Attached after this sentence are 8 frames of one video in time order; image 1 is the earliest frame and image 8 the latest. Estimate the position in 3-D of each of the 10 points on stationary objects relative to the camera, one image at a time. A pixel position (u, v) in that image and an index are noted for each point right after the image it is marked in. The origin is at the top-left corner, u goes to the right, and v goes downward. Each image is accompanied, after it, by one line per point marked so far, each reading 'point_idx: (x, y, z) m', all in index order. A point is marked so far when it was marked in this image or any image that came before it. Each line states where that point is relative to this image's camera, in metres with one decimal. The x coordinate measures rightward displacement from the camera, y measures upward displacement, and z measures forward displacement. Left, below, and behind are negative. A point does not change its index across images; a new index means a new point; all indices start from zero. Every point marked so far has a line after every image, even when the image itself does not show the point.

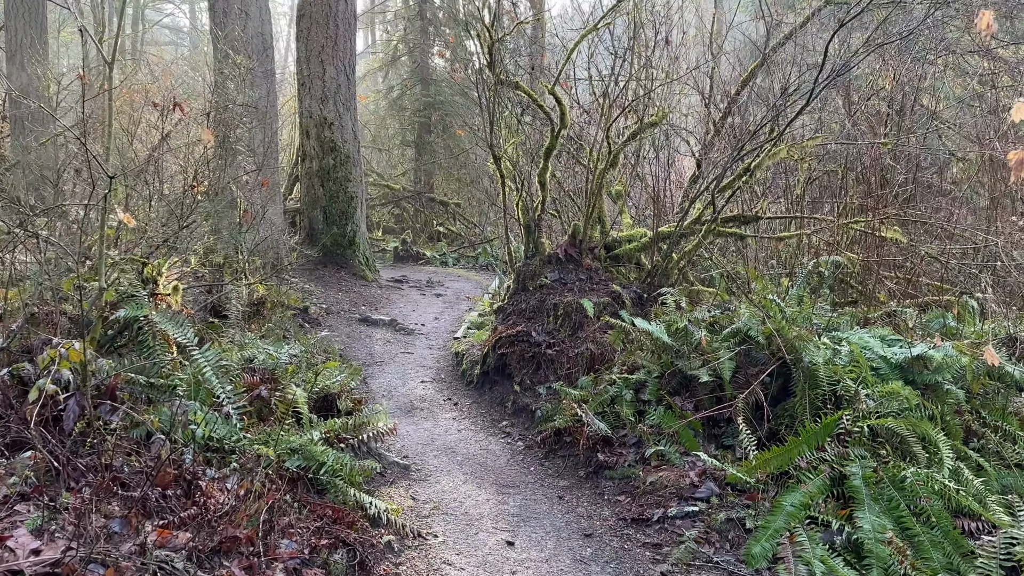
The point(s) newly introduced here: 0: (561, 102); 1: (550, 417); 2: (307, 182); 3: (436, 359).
0: (+0.5, +2.0, +7.7) m
1: (+0.3, -1.1, +6.4) m
2: (-4.0, +2.1, +14.2) m
3: (-1.0, -0.9, +9.4) m
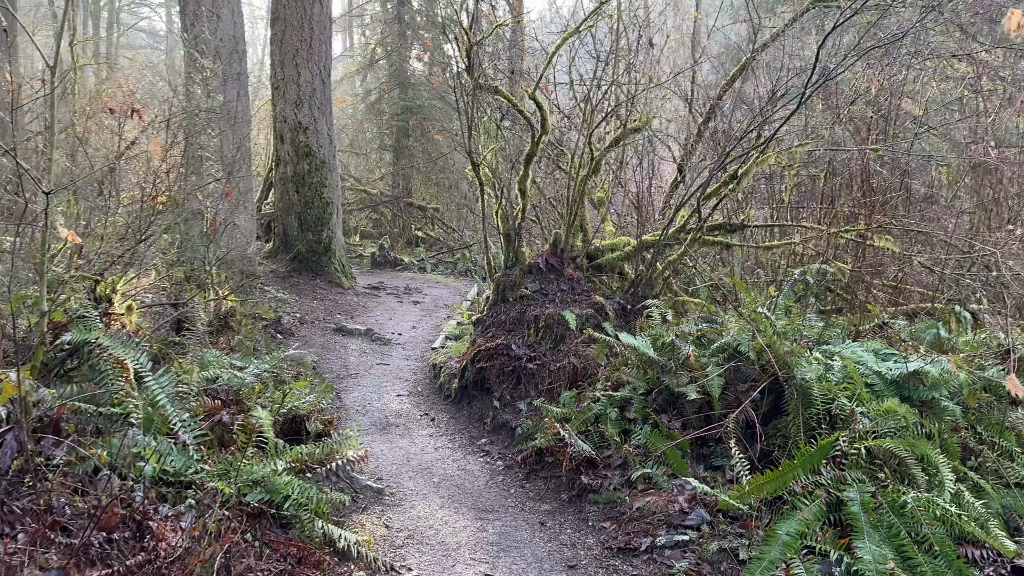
0: (+0.3, +1.9, +7.4) m
1: (+0.2, -1.2, +6.1) m
2: (-4.4, +1.9, +13.8) m
3: (-1.2, -1.1, +9.1) m
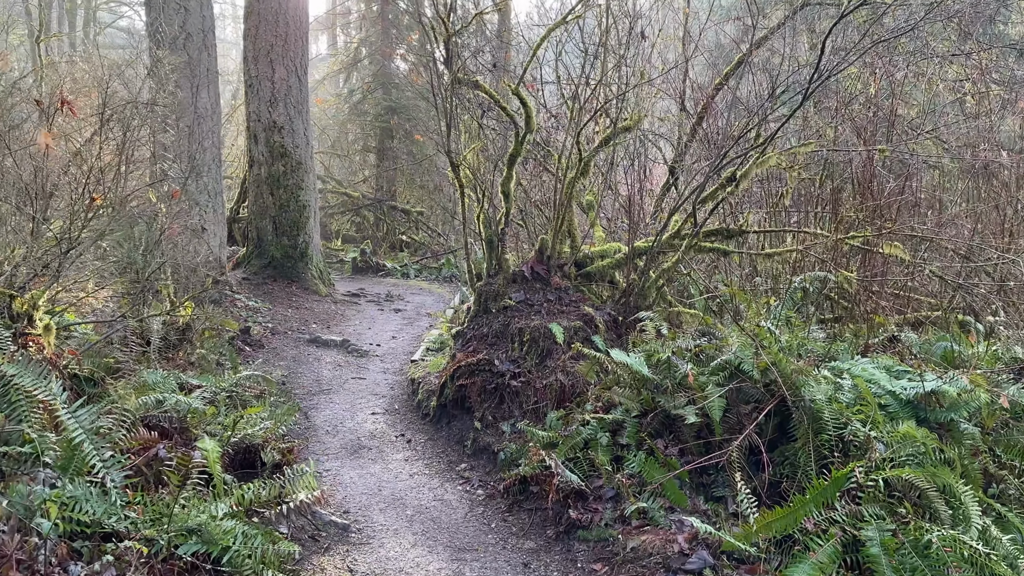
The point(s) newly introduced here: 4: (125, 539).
0: (+0.1, +1.8, +6.9) m
1: (0.0, -1.3, +5.6) m
2: (-4.7, +1.8, +13.2) m
3: (-1.4, -1.2, +8.6) m
4: (-1.7, -1.1, +3.2) m
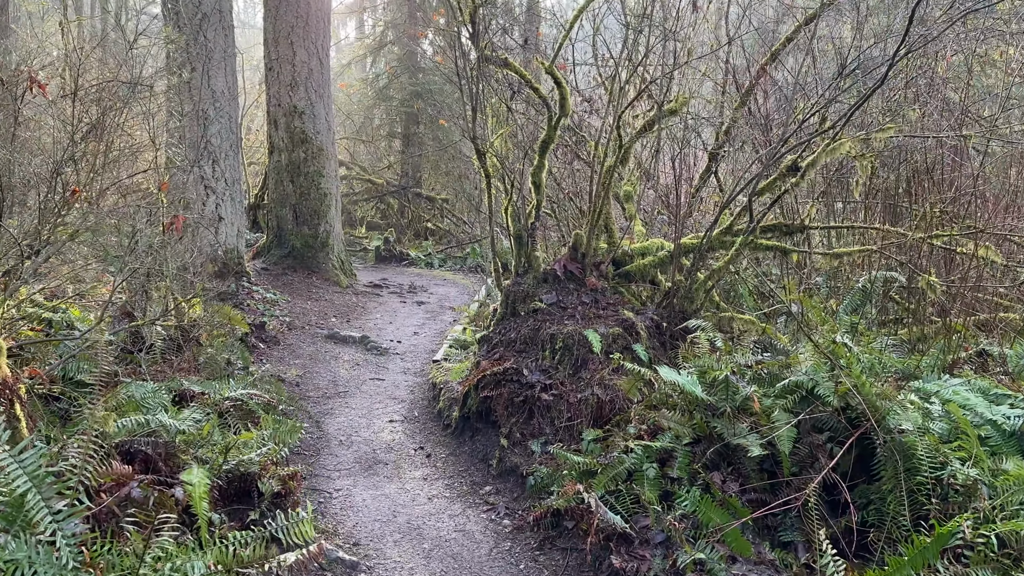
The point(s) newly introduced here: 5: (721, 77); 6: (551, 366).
0: (+0.4, +1.8, +6.2) m
1: (+0.2, -1.4, +4.9) m
2: (-4.2, +2.0, +12.7) m
3: (-1.1, -1.1, +8.0) m
4: (-1.6, -1.2, +2.7) m
5: (+2.2, +2.2, +7.5) m
6: (+0.3, -0.6, +5.8) m
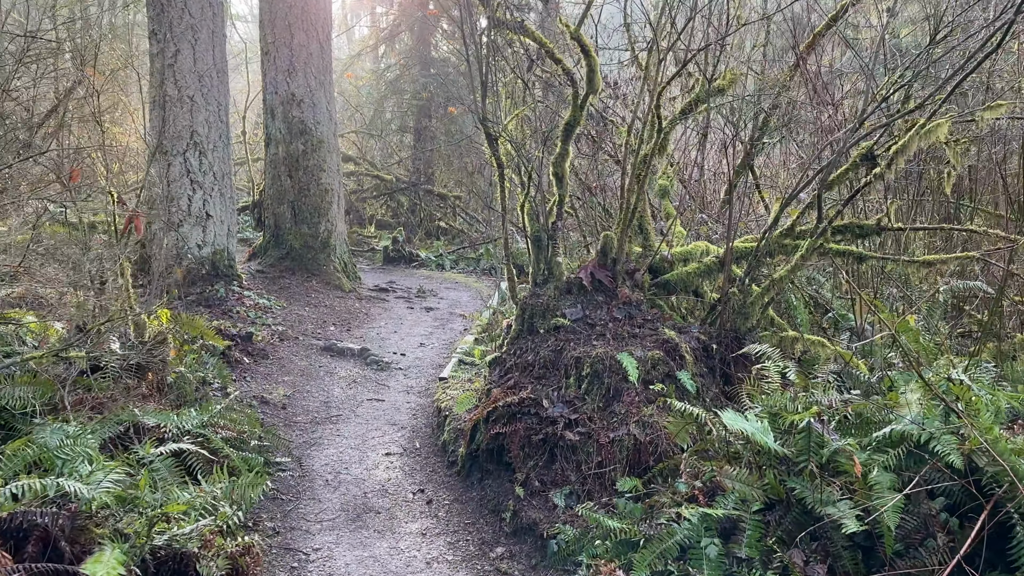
0: (+0.5, +1.7, +5.2) m
1: (+0.3, -1.5, +3.9) m
2: (-3.9, +1.9, +11.8) m
3: (-1.0, -1.2, +7.0) m
4: (-1.5, -1.3, +1.7) m
5: (+2.3, +2.1, +6.4) m
6: (+0.4, -0.7, +4.8) m
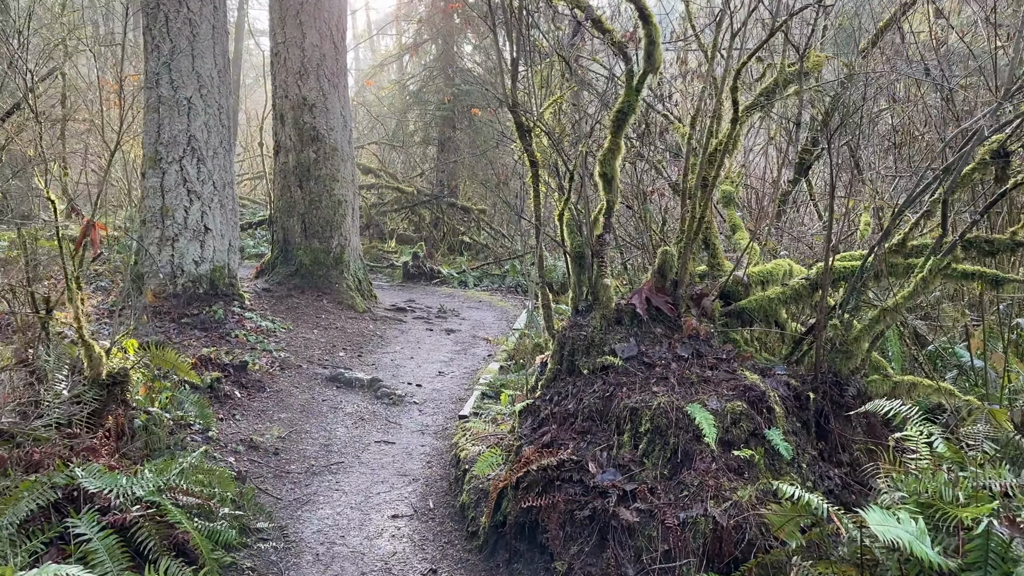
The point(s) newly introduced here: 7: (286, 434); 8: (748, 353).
0: (+0.8, +1.5, +4.2) m
1: (+0.5, -1.6, +2.8) m
2: (-3.5, +1.6, +10.9) m
3: (-0.7, -1.4, +5.9) m
4: (-1.5, -1.4, +0.6) m
5: (+2.6, +1.9, +5.3) m
6: (+0.6, -0.9, +3.7) m
7: (-2.0, -1.2, +6.3) m
8: (+1.4, -0.4, +4.2) m
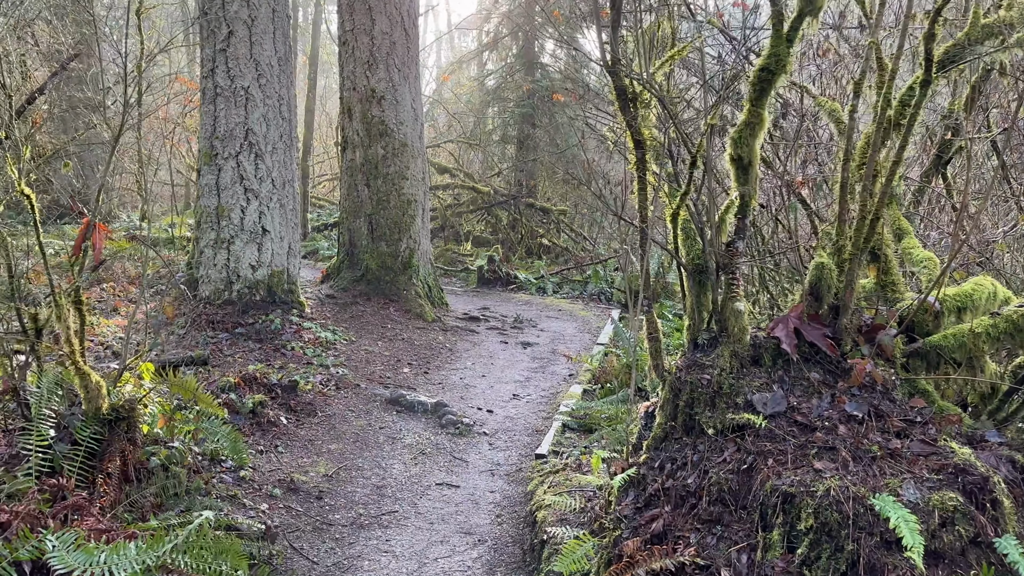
0: (+1.2, +1.4, +3.0) m
1: (+0.7, -1.7, +1.7) m
2: (-2.3, +1.5, +10.1) m
3: (-0.1, -1.5, +4.9) m
4: (-1.4, -1.5, -0.3) m
5: (+3.1, +1.7, +3.9) m
6: (+1.0, -1.0, +2.6) m
7: (-1.3, -1.3, +5.4) m
8: (+1.8, -0.5, +3.0) m
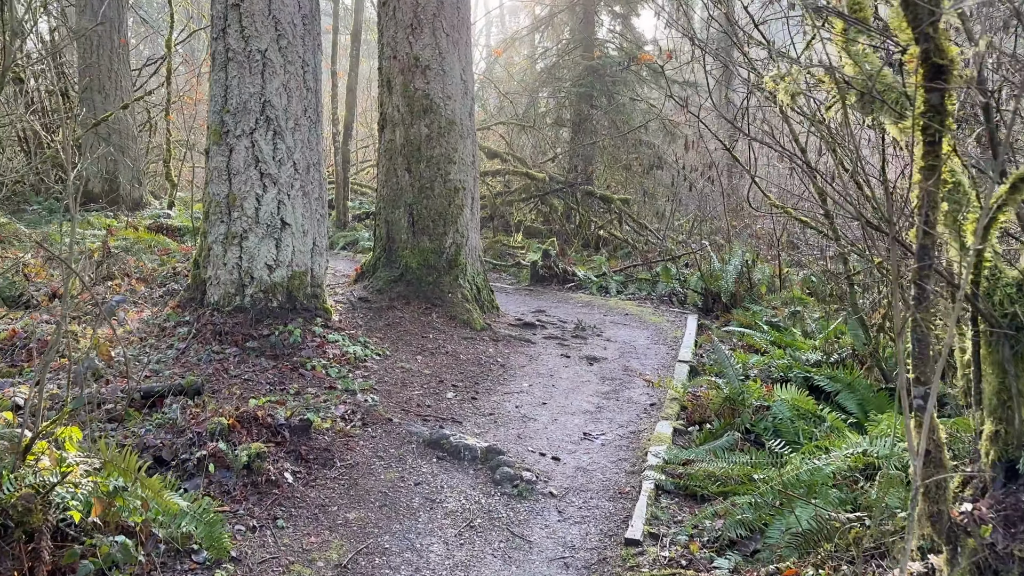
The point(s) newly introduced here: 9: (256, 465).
0: (+1.5, +1.2, +1.4) m
1: (+0.9, -1.9, +0.1) m
2: (-1.5, +1.5, +8.7) m
3: (+0.3, -1.6, +3.4) m
4: (-1.3, -1.6, -1.7) m
5: (+3.5, +1.6, +2.2) m
6: (+1.2, -1.2, +1.0) m
7: (-0.9, -1.4, +3.9) m
8: (+2.1, -0.7, +1.3) m
9: (-1.5, -1.0, +4.3) m
